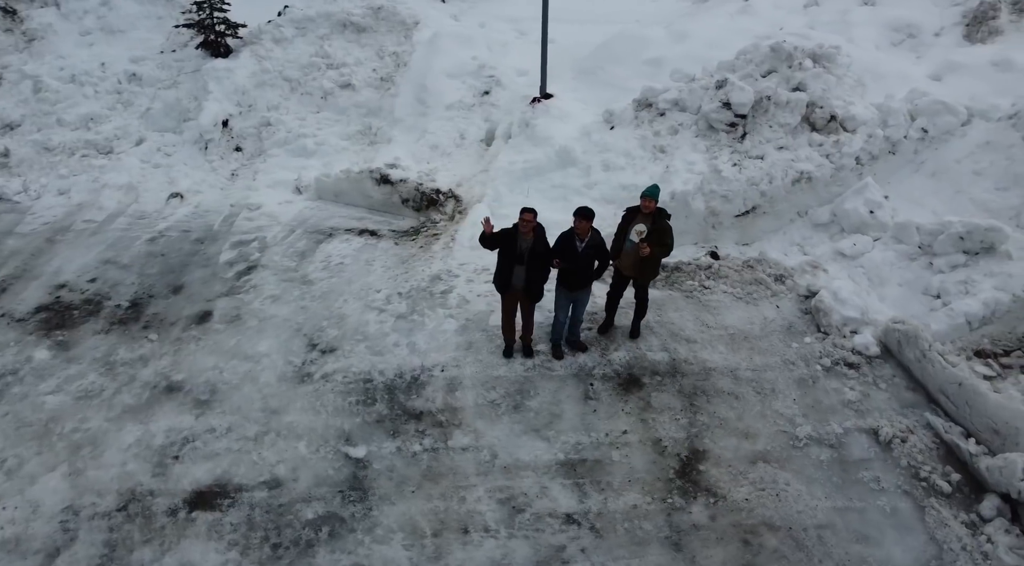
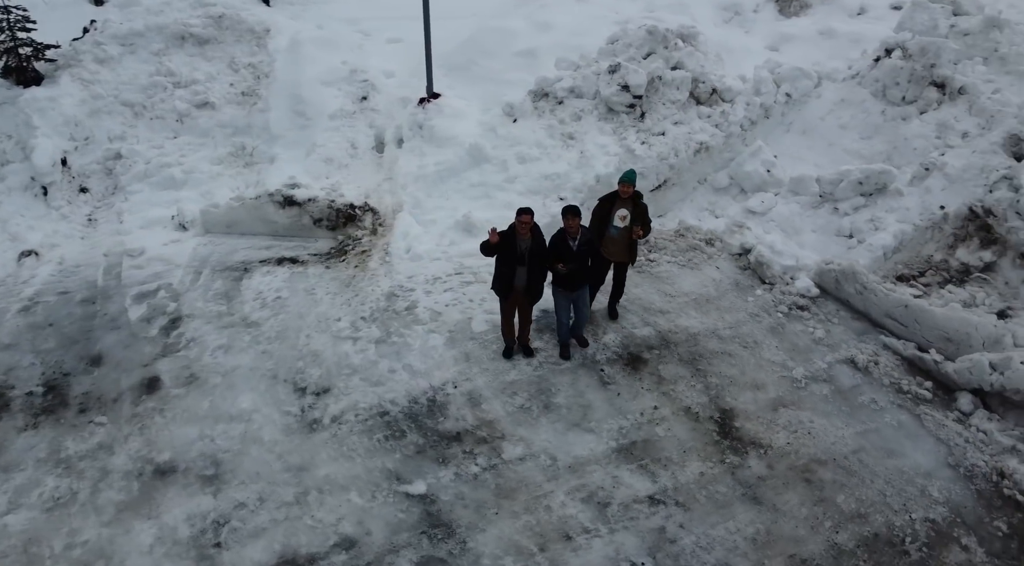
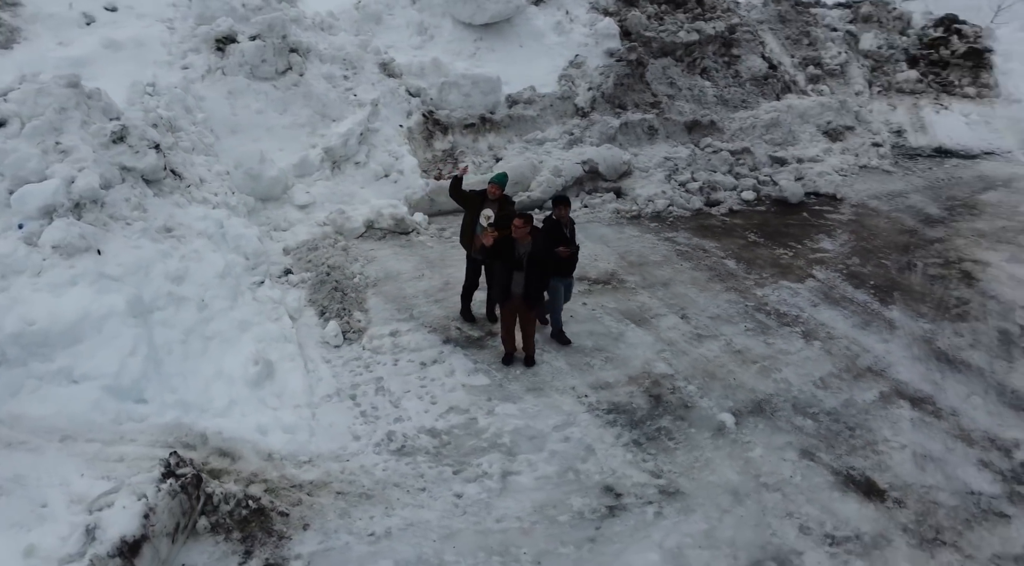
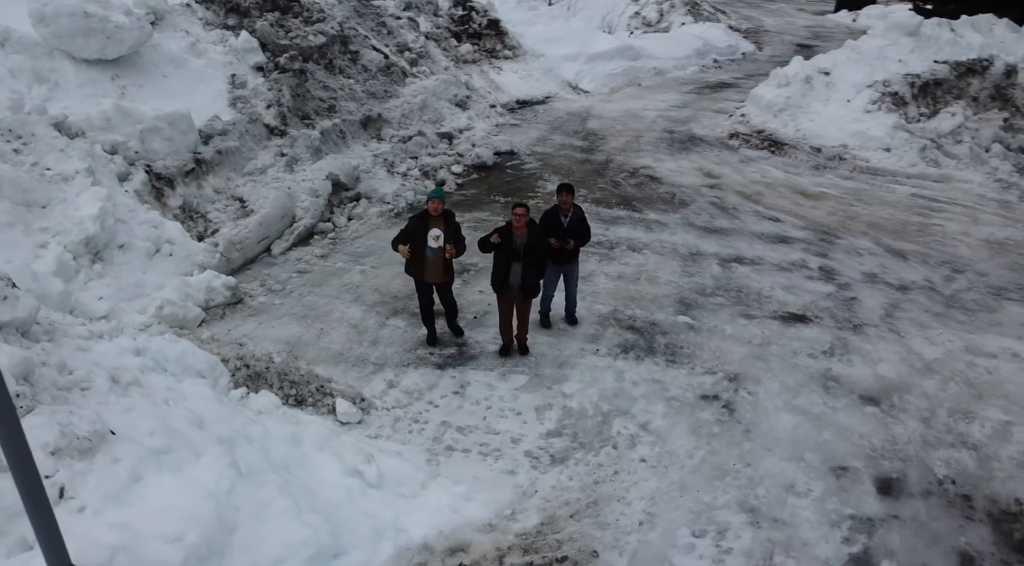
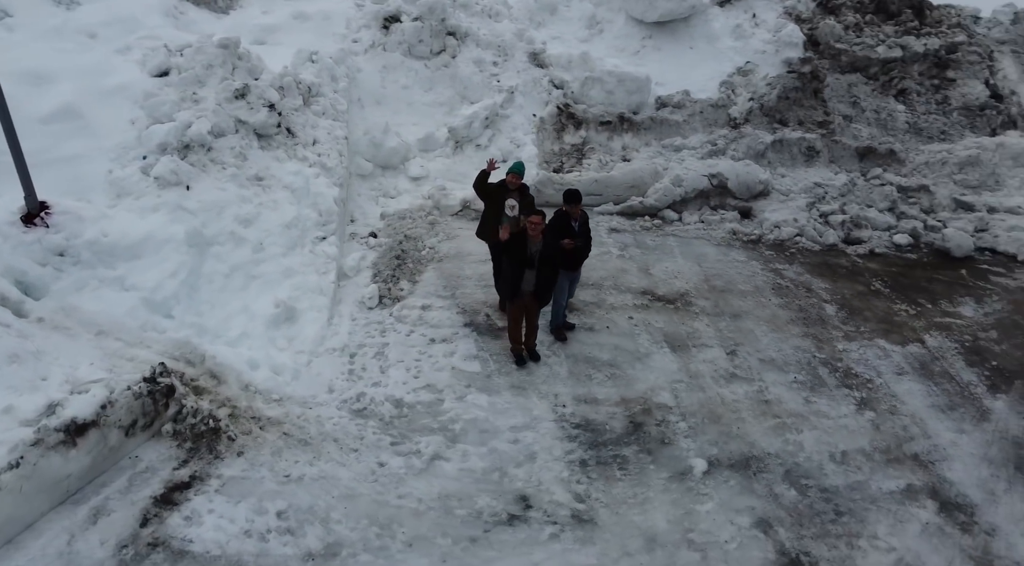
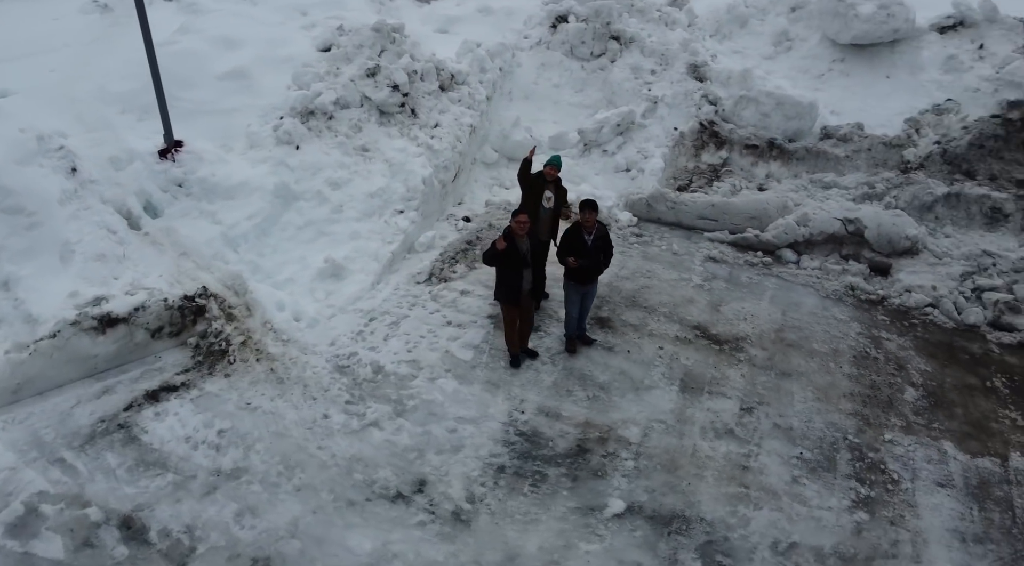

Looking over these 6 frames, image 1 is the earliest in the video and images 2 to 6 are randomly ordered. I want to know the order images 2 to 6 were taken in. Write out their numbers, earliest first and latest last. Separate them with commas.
2, 6, 5, 3, 4
